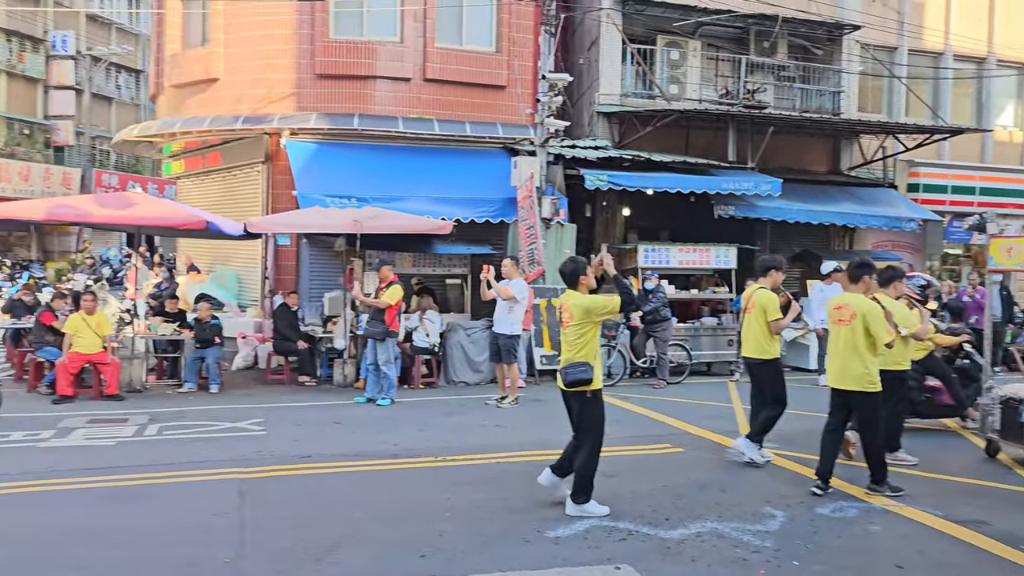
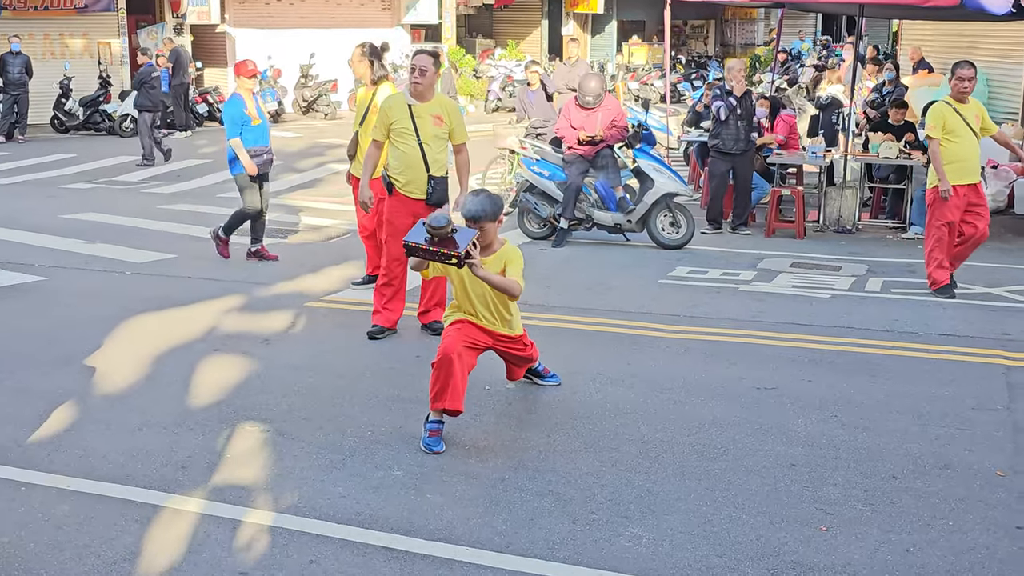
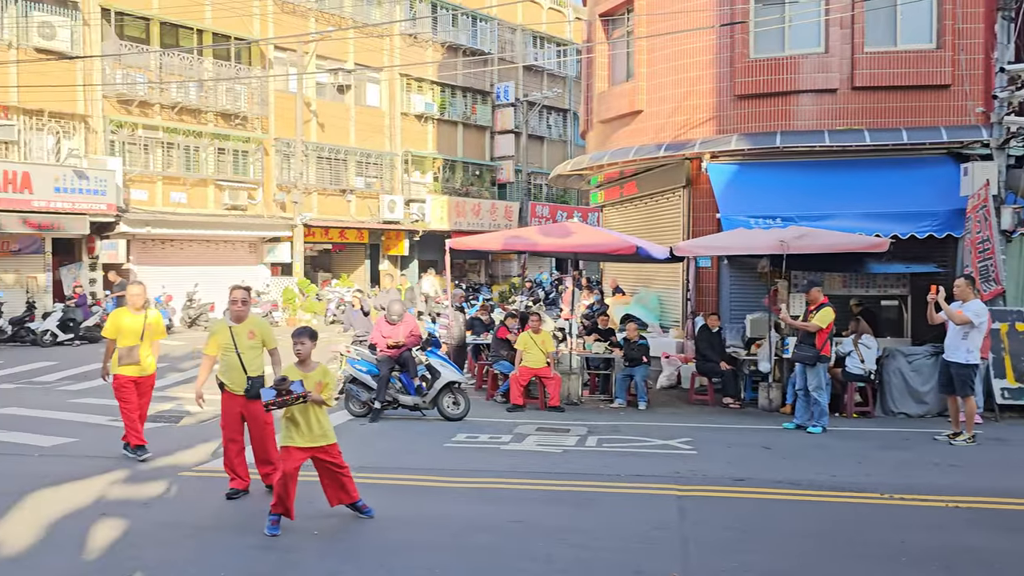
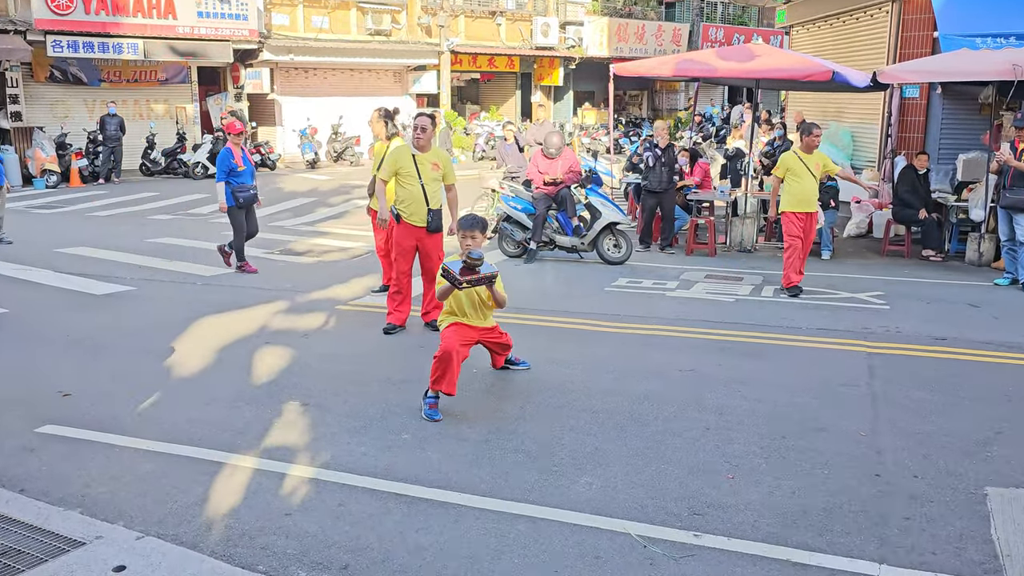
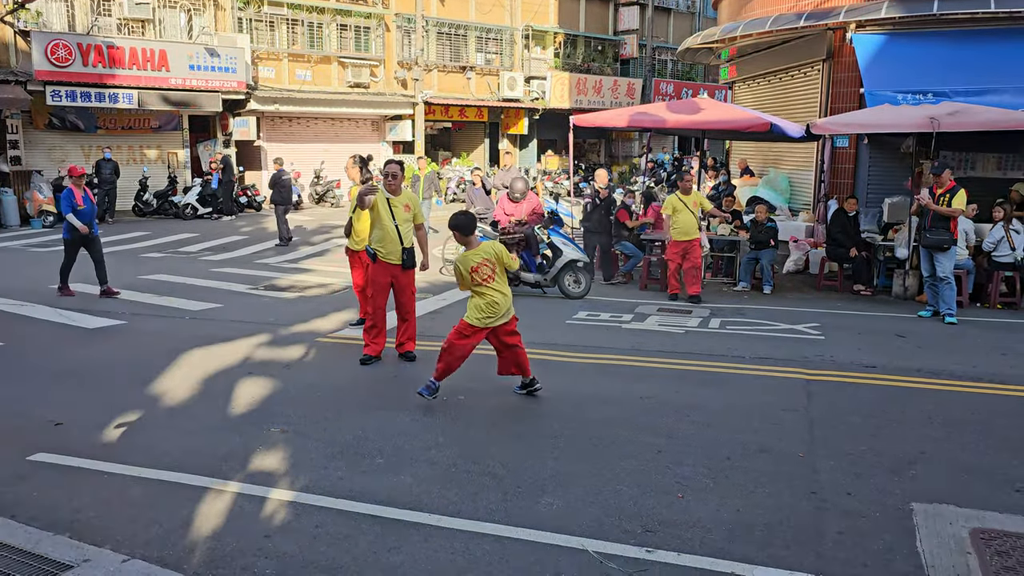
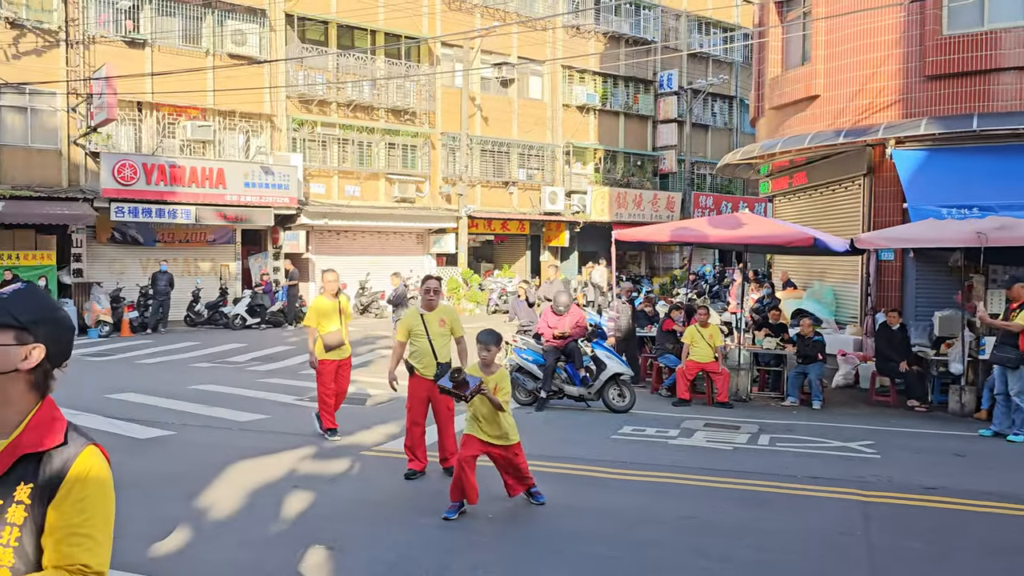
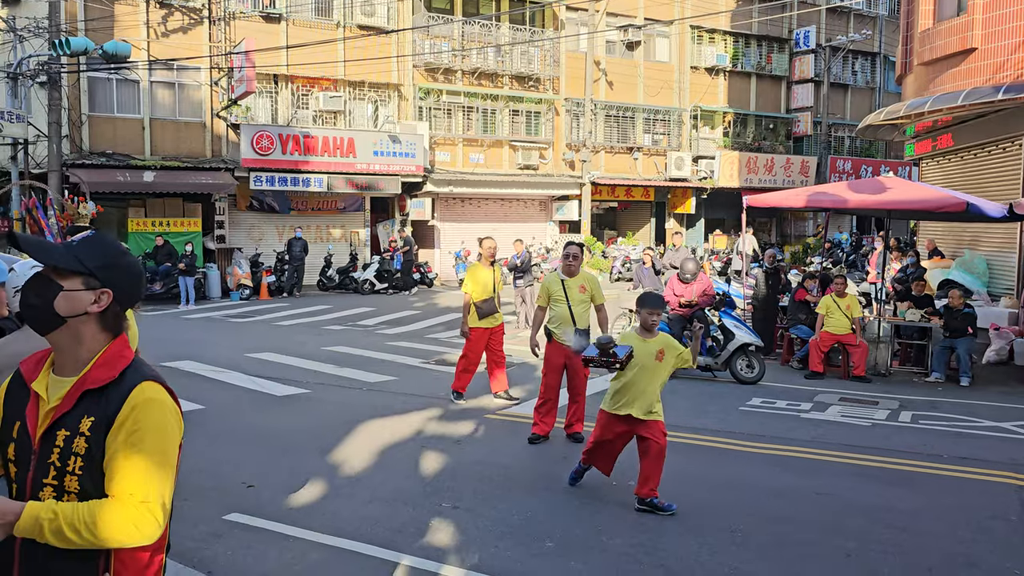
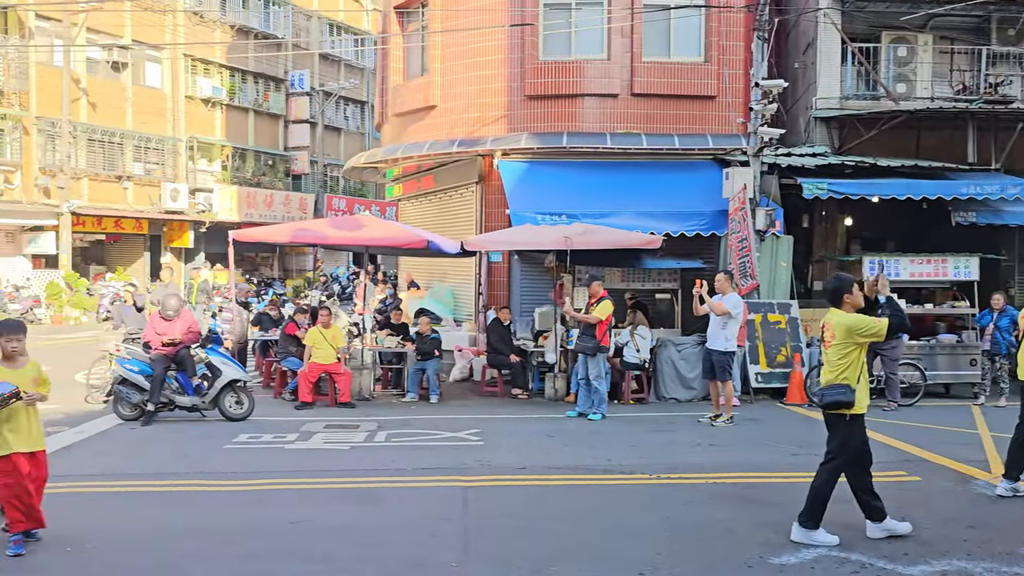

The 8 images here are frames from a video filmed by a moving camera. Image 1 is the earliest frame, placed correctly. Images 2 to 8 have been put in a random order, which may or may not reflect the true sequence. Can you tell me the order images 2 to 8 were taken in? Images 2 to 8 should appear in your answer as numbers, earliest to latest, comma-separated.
8, 3, 6, 7, 5, 4, 2
